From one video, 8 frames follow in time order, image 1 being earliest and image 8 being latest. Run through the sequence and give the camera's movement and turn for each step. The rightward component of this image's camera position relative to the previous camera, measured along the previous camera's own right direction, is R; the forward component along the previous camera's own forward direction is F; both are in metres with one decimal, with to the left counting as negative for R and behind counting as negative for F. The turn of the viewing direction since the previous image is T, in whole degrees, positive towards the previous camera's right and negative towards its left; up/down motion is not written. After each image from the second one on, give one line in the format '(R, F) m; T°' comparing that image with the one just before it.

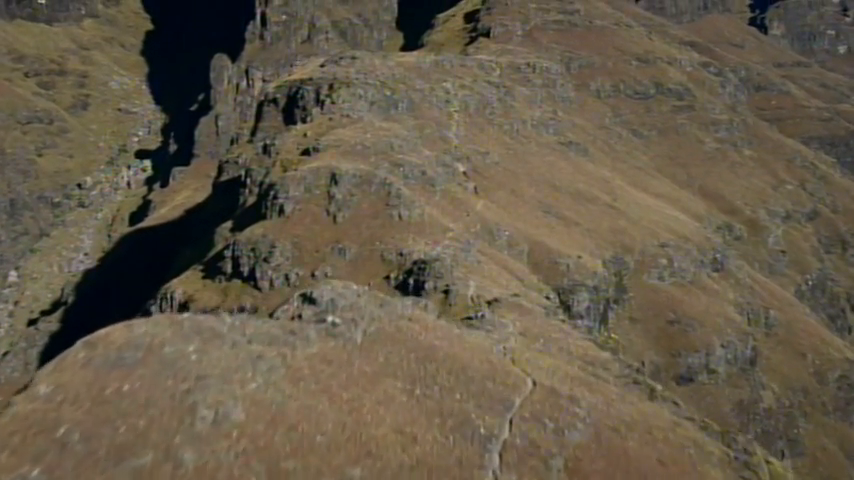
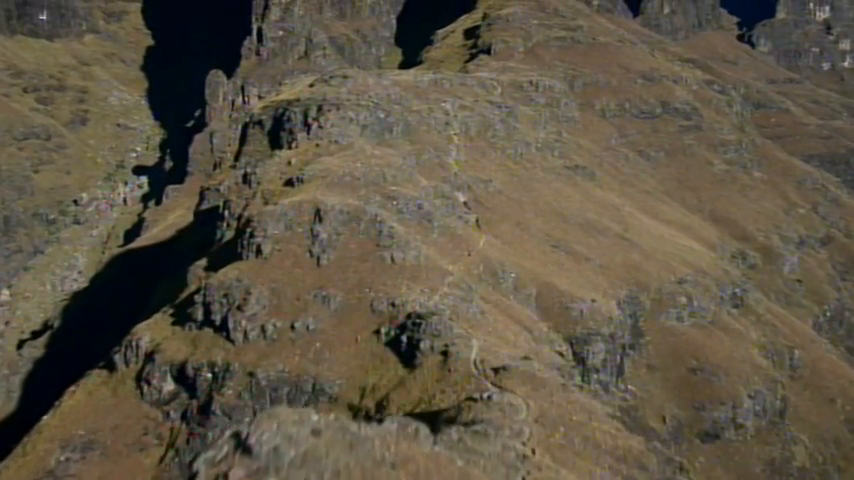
(+0.2, +16.7) m; 0°
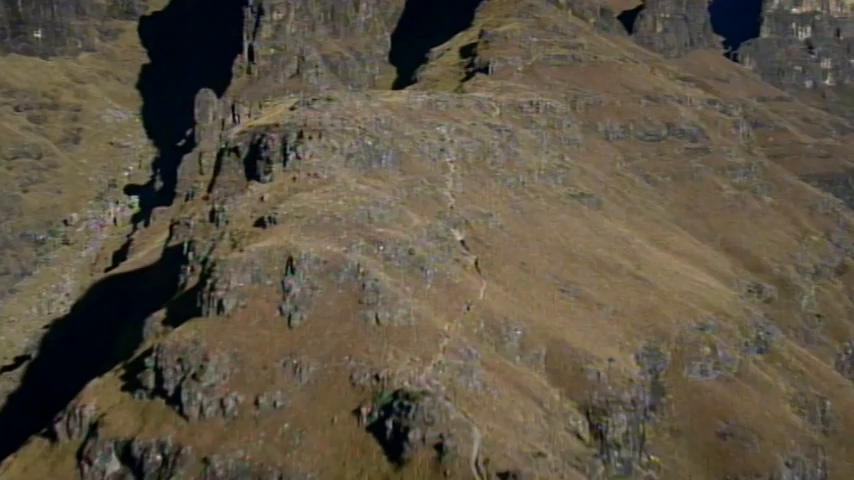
(+0.2, +19.6) m; 0°
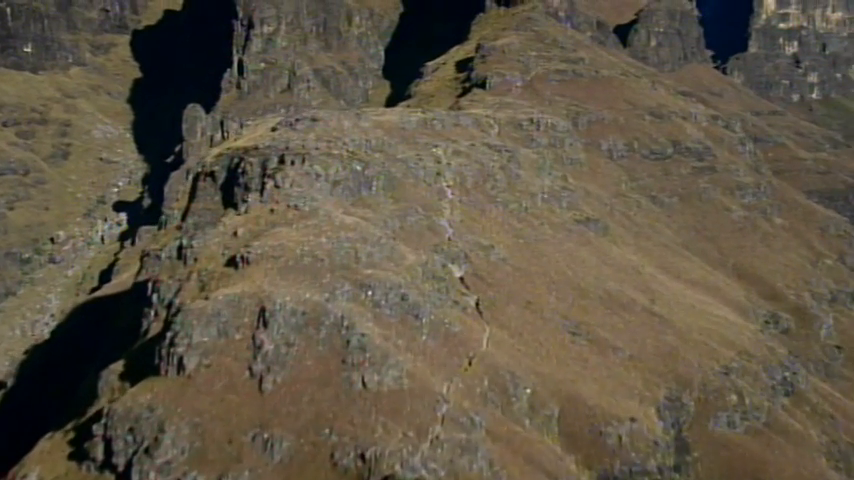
(-0.1, +16.2) m; 0°
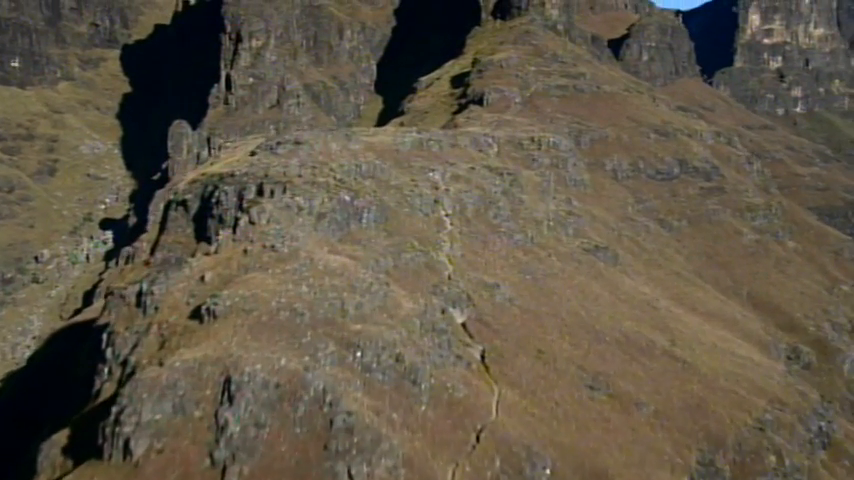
(-0.4, +17.2) m; 0°
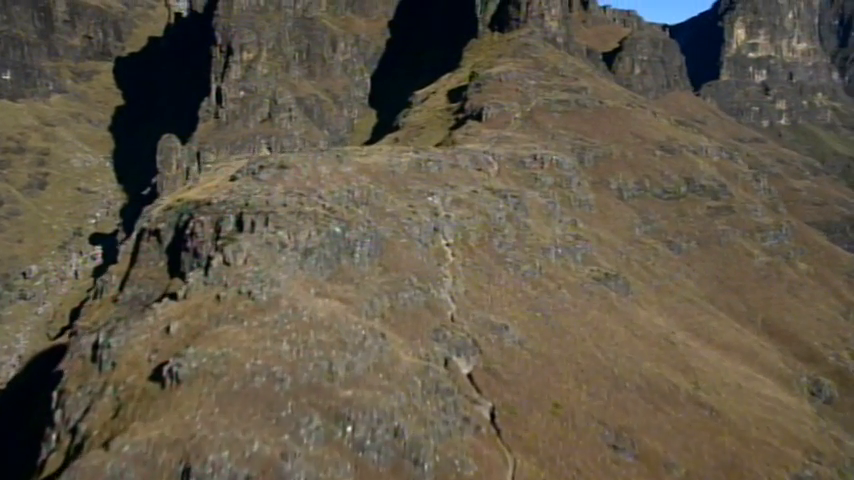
(-0.4, +14.7) m; 0°
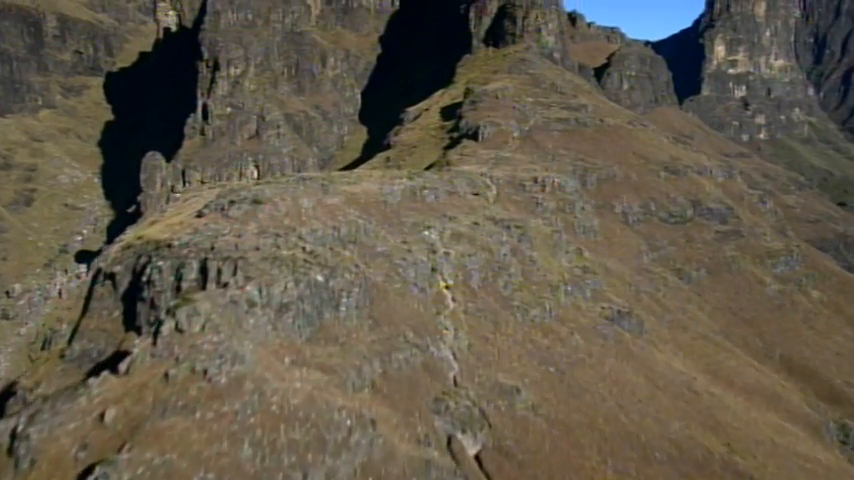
(-0.4, +17.8) m; 0°
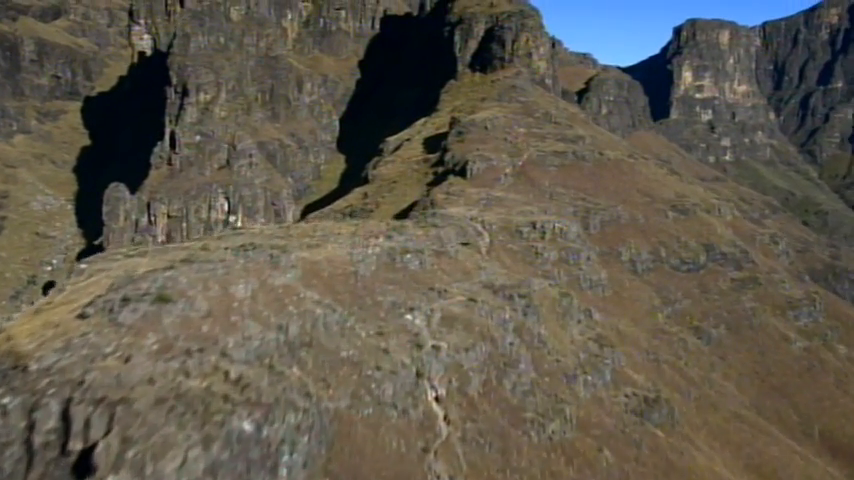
(-0.1, +34.3) m; +1°
